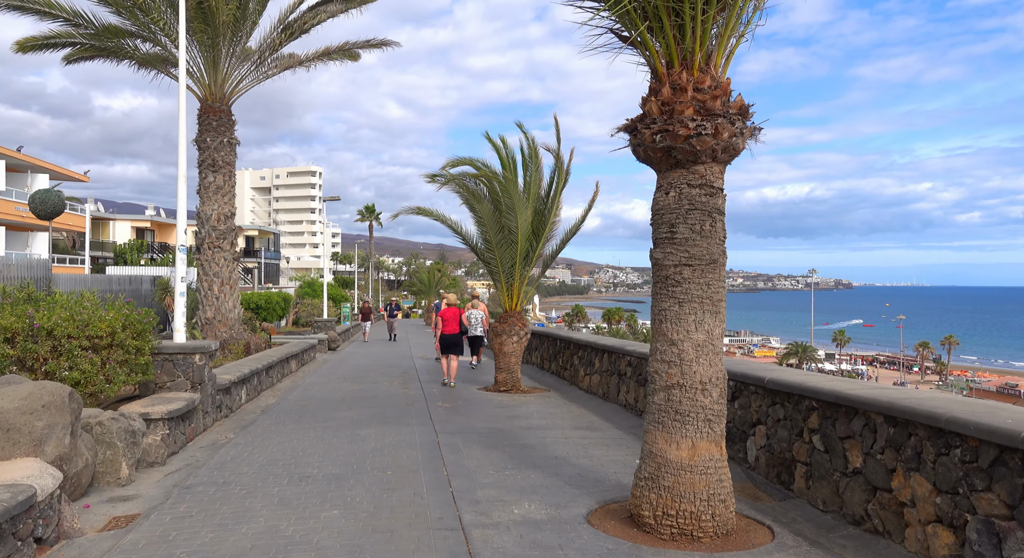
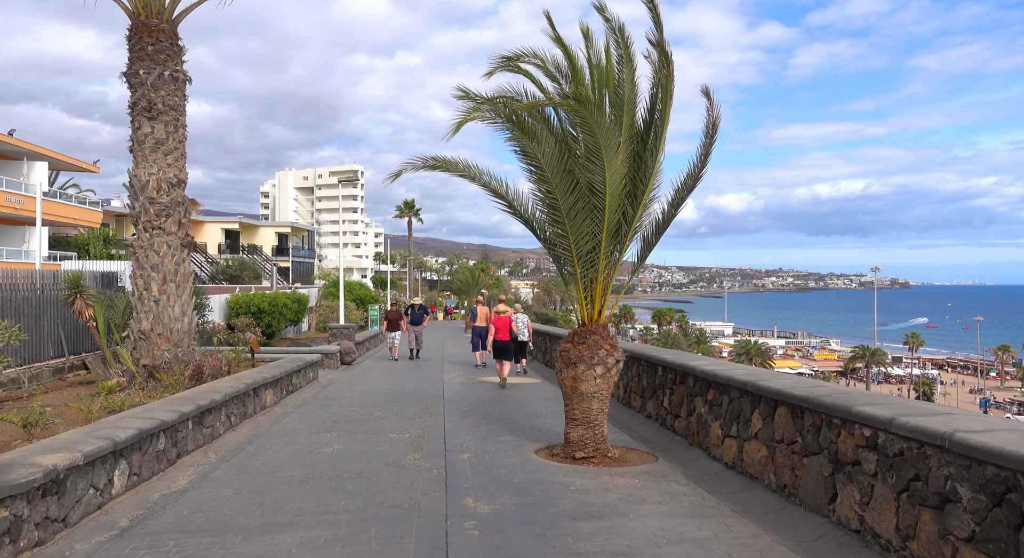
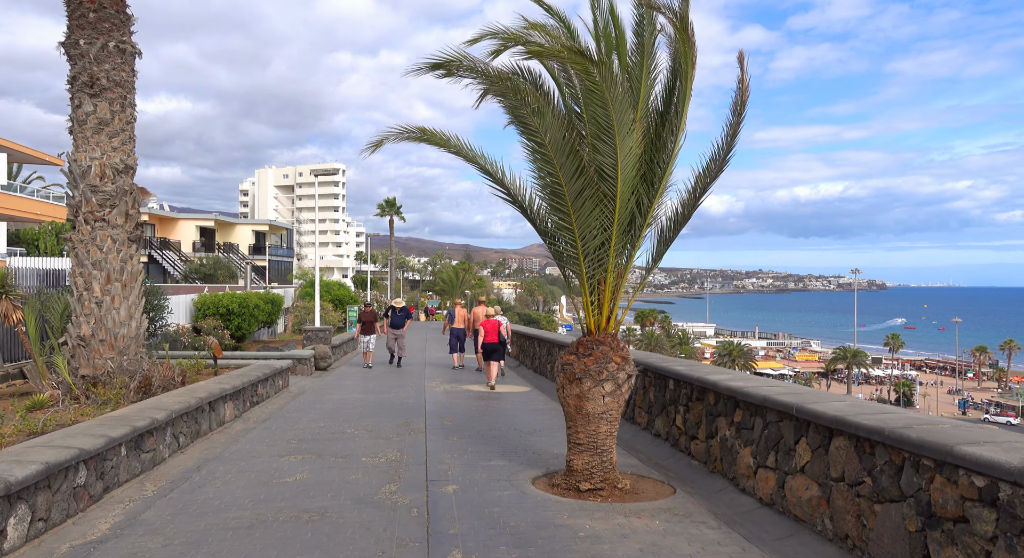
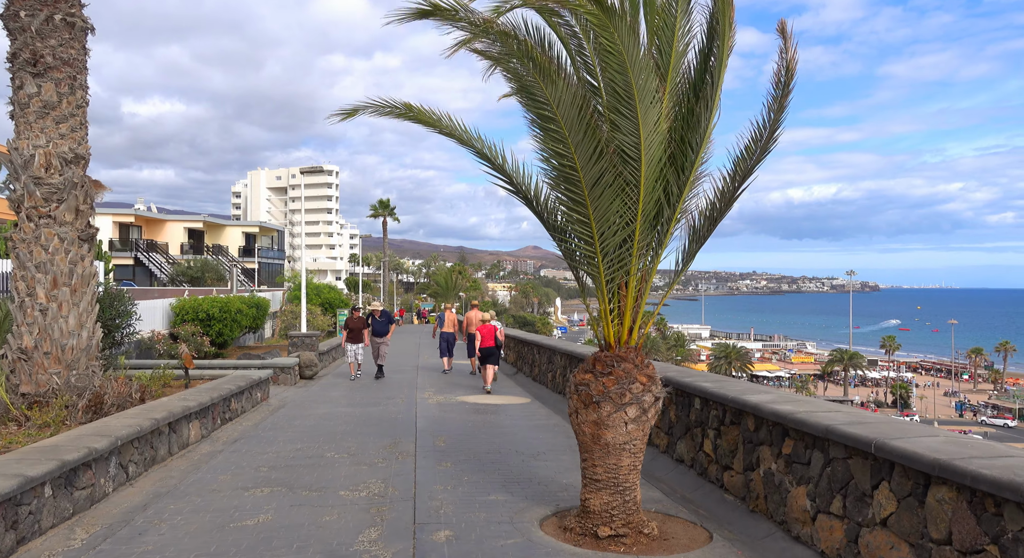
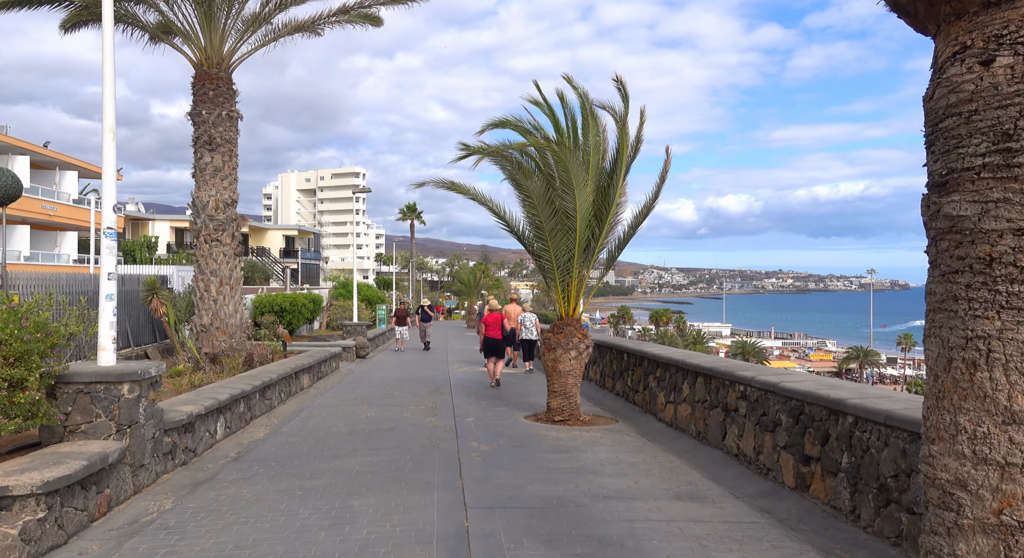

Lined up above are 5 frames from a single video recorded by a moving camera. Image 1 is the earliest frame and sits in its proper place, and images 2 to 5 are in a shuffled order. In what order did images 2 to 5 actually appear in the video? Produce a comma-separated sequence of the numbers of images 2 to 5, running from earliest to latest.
5, 2, 3, 4
